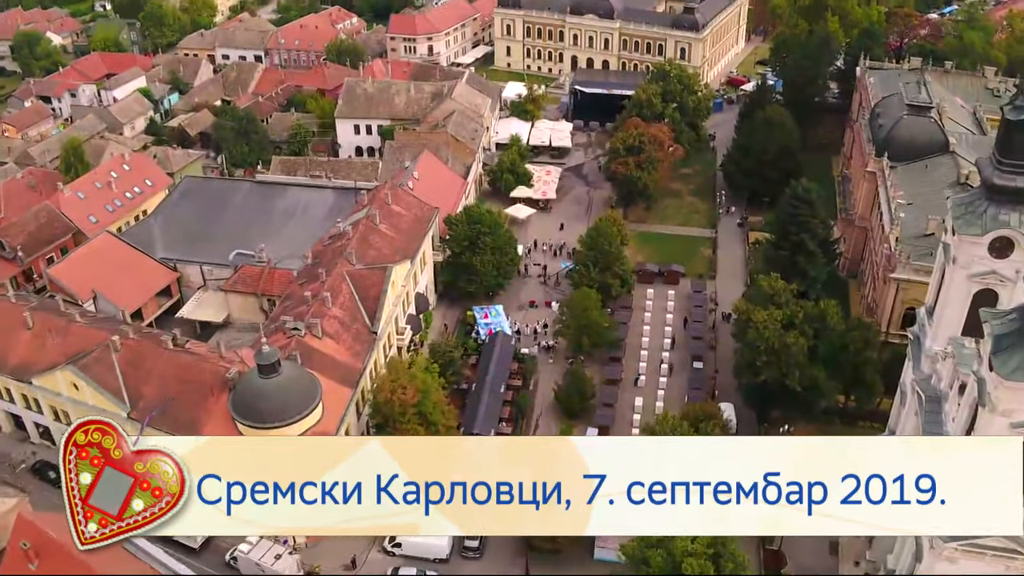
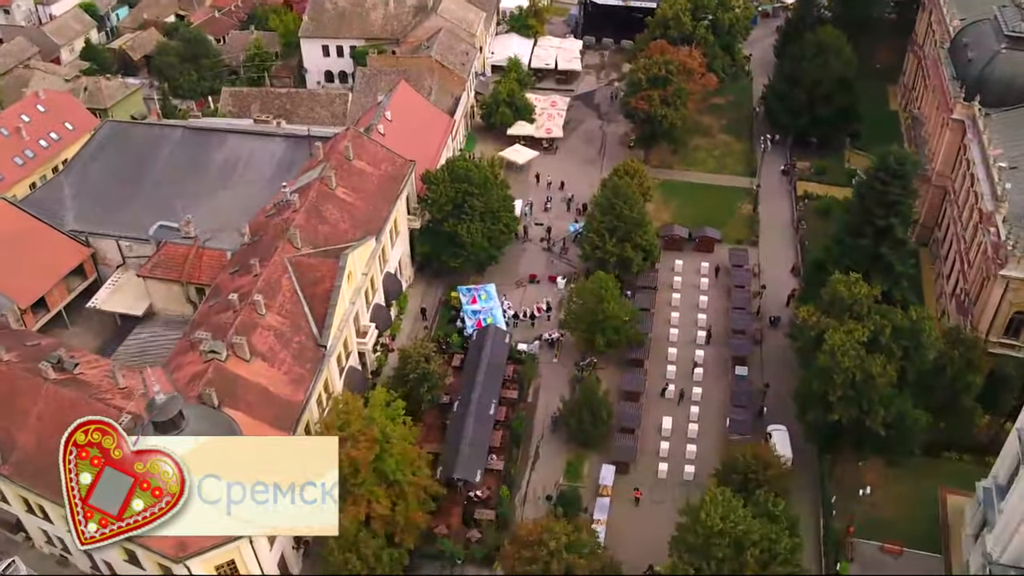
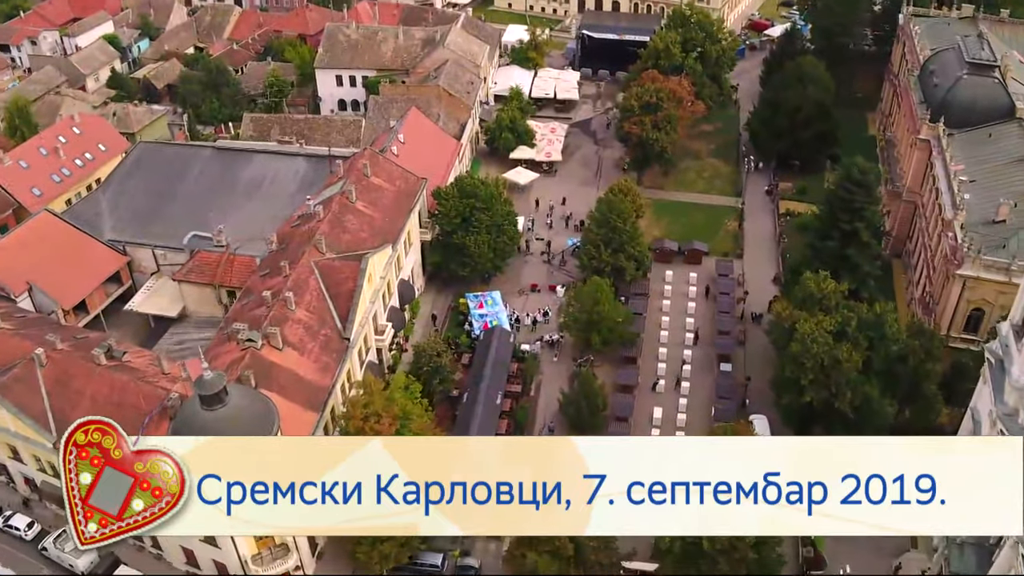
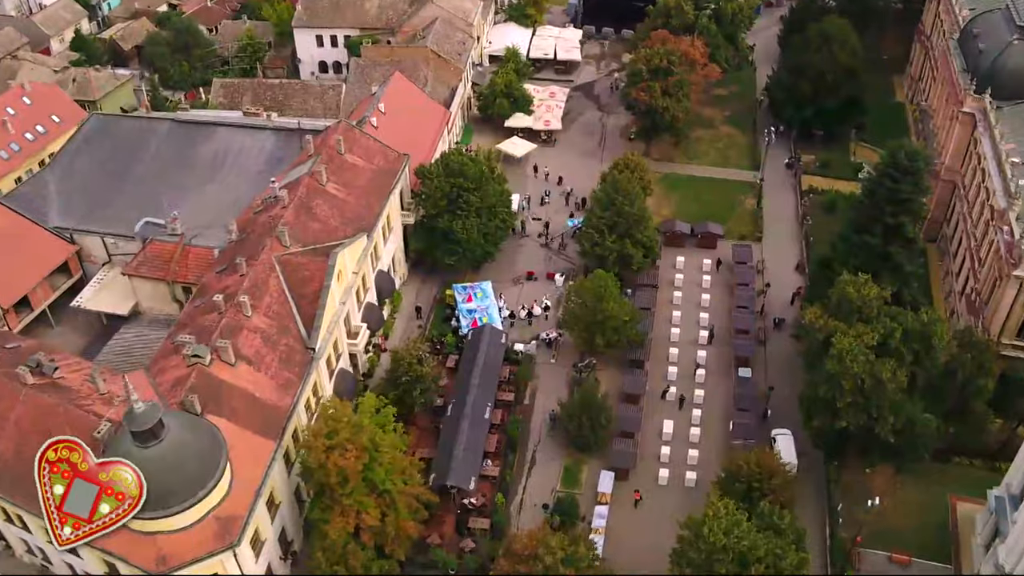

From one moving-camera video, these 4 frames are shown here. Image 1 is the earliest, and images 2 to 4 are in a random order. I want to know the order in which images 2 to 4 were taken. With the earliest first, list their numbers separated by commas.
3, 2, 4
